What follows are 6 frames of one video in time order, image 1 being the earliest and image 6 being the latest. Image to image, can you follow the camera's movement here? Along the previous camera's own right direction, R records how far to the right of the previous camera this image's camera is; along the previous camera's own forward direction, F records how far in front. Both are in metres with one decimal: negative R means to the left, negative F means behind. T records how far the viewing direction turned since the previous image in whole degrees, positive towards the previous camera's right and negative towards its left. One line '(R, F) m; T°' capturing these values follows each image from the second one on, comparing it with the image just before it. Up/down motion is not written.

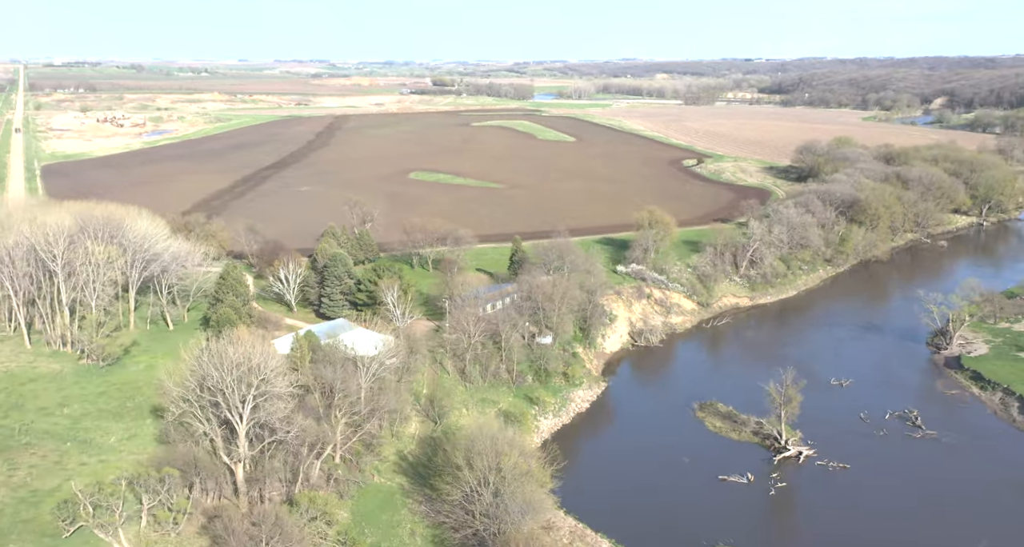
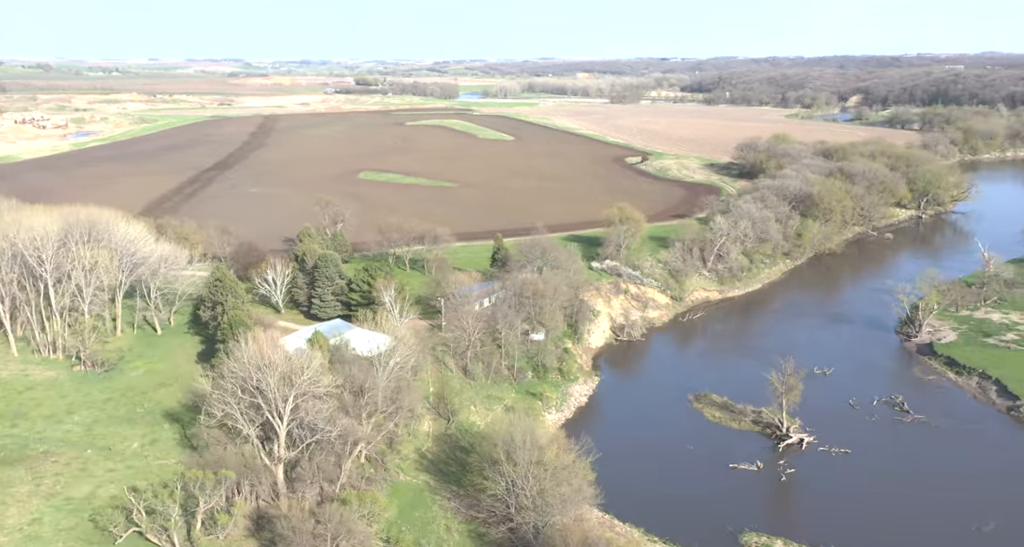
(-2.8, -0.2) m; +4°
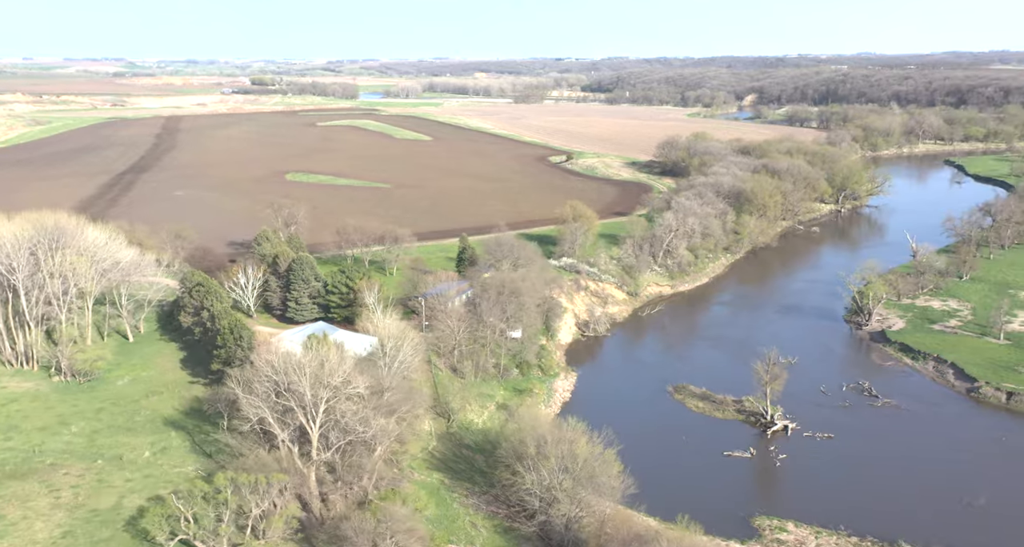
(-3.2, -0.2) m; +5°
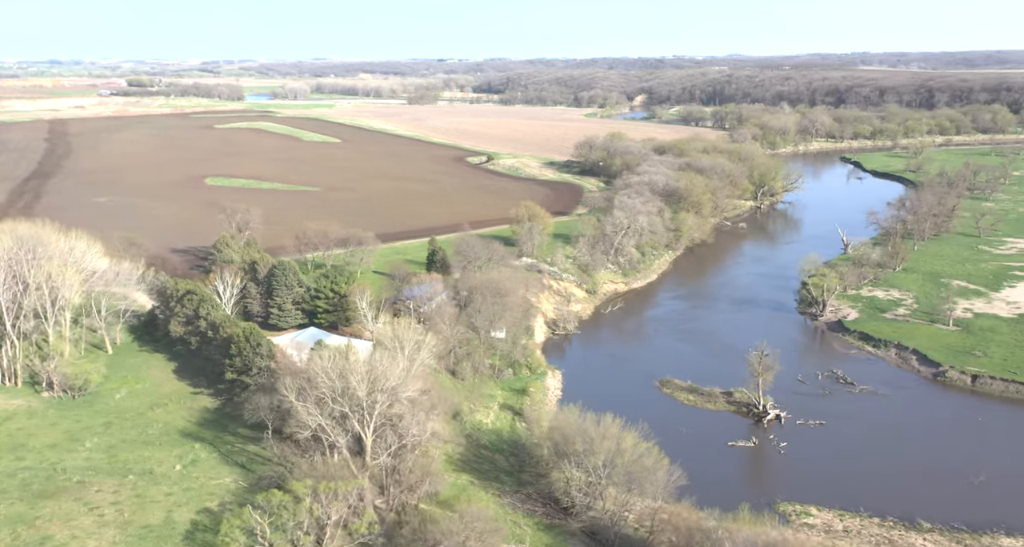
(-3.9, -0.1) m; +6°
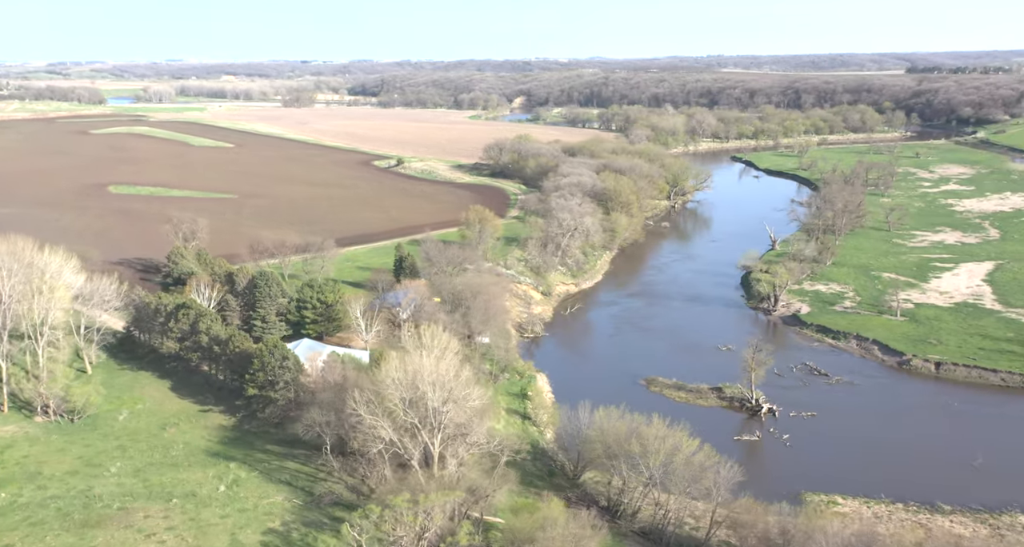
(-4.5, +0.3) m; +7°
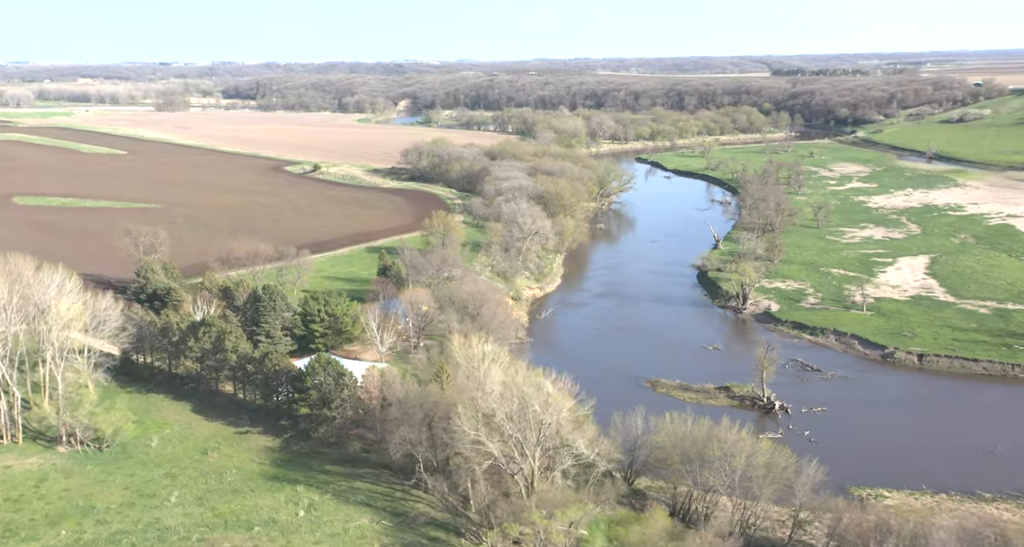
(-5.1, +0.6) m; +6°
